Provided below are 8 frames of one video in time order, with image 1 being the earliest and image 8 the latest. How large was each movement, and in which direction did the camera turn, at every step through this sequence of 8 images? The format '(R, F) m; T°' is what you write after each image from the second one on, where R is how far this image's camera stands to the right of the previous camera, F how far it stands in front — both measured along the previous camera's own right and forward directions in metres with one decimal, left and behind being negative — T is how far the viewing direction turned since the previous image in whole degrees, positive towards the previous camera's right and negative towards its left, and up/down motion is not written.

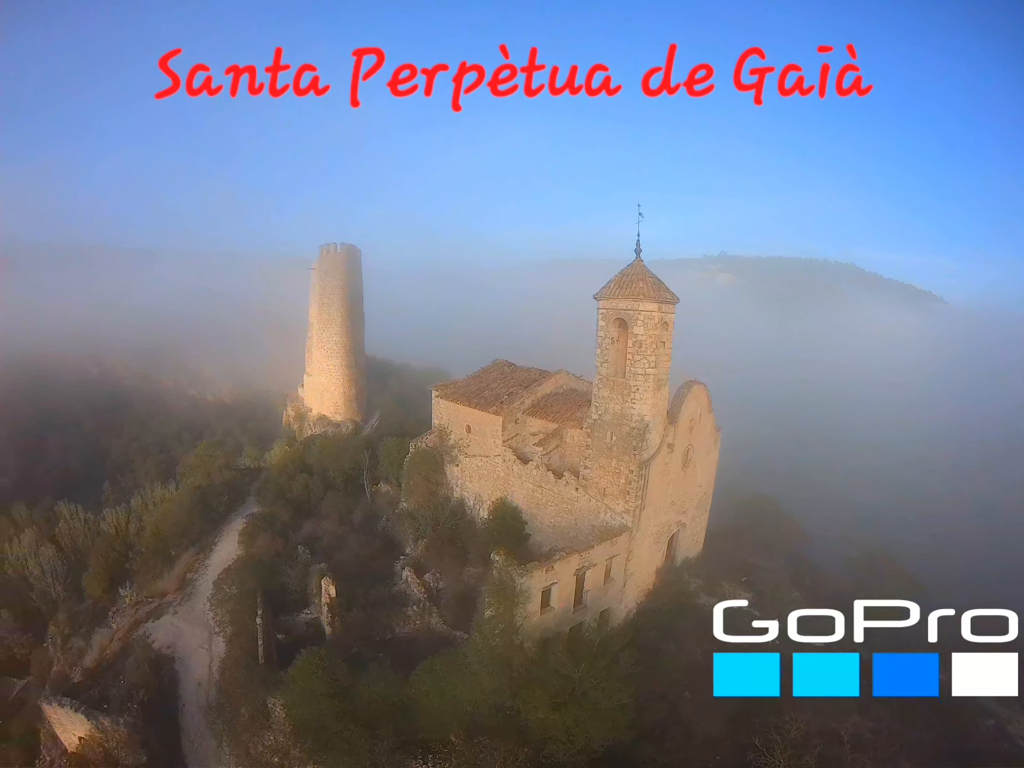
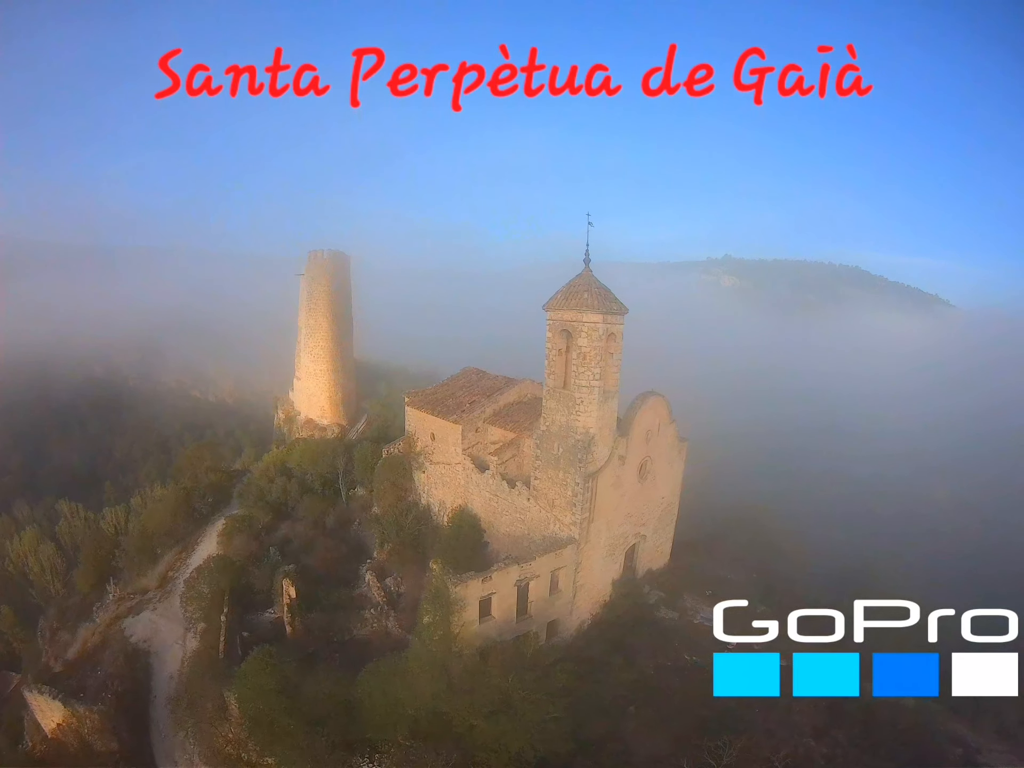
(+1.9, -0.1) m; -3°
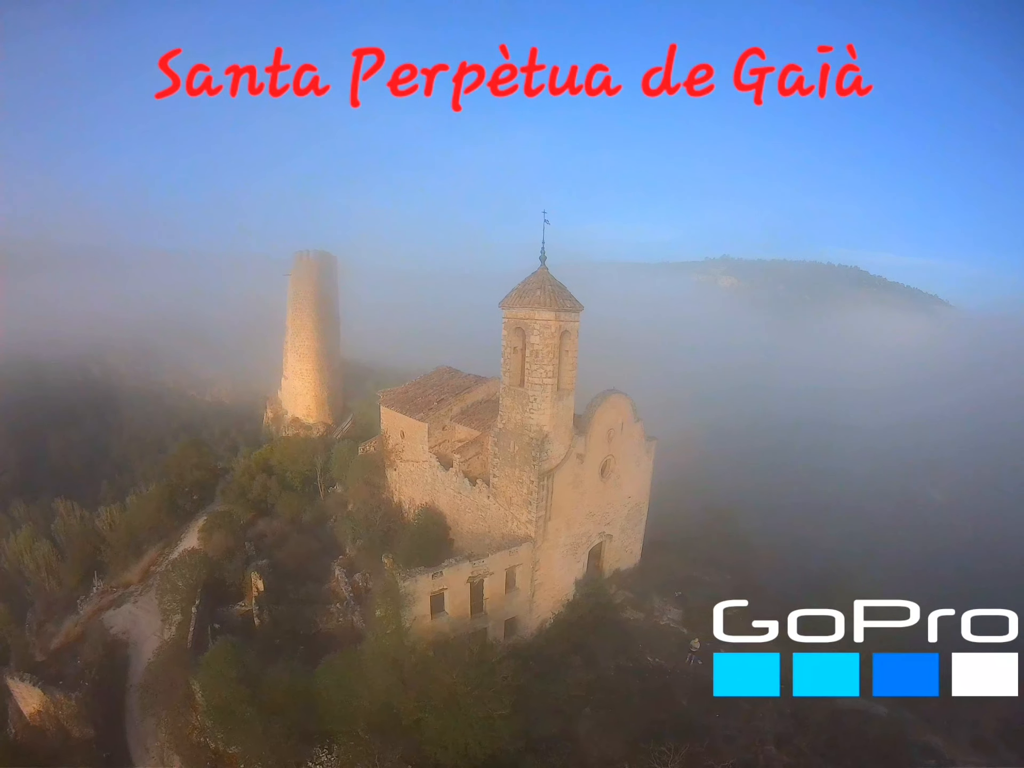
(+1.5, 0.0) m; -2°
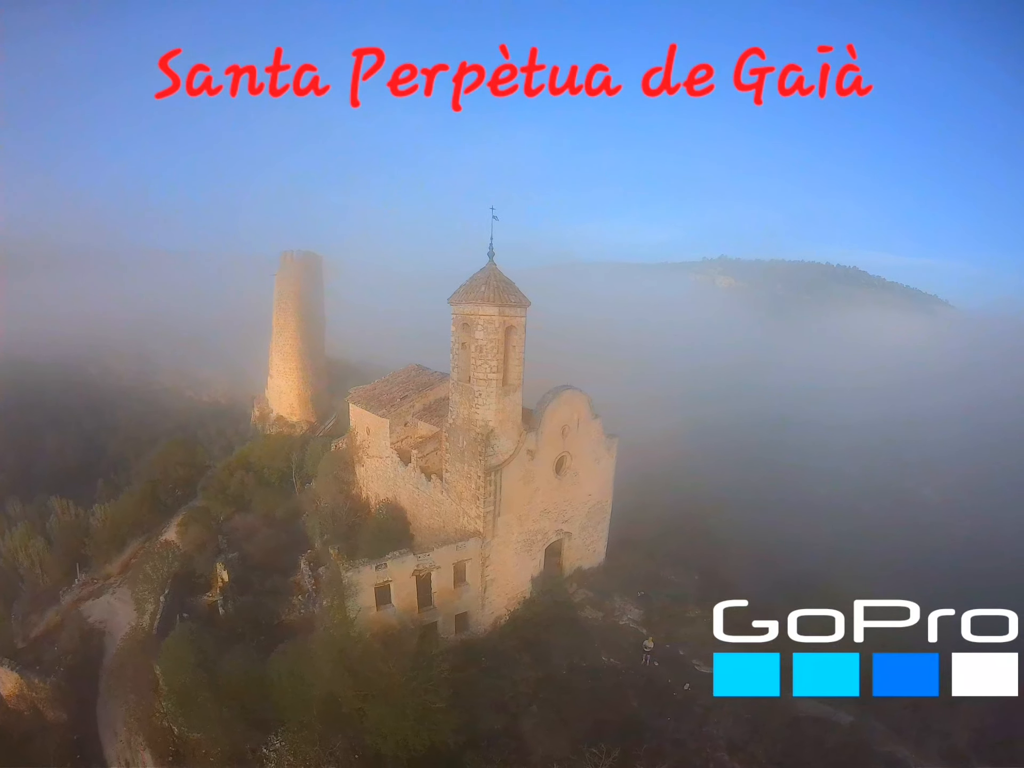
(+1.7, 0.0) m; -2°
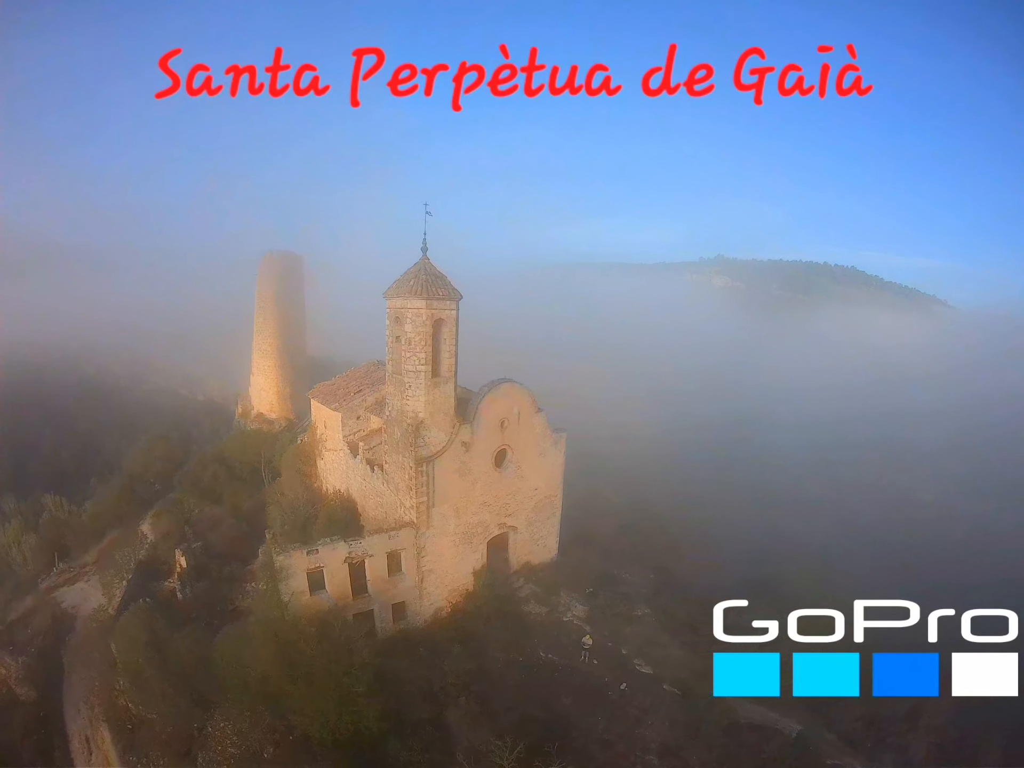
(+2.2, -0.1) m; -3°
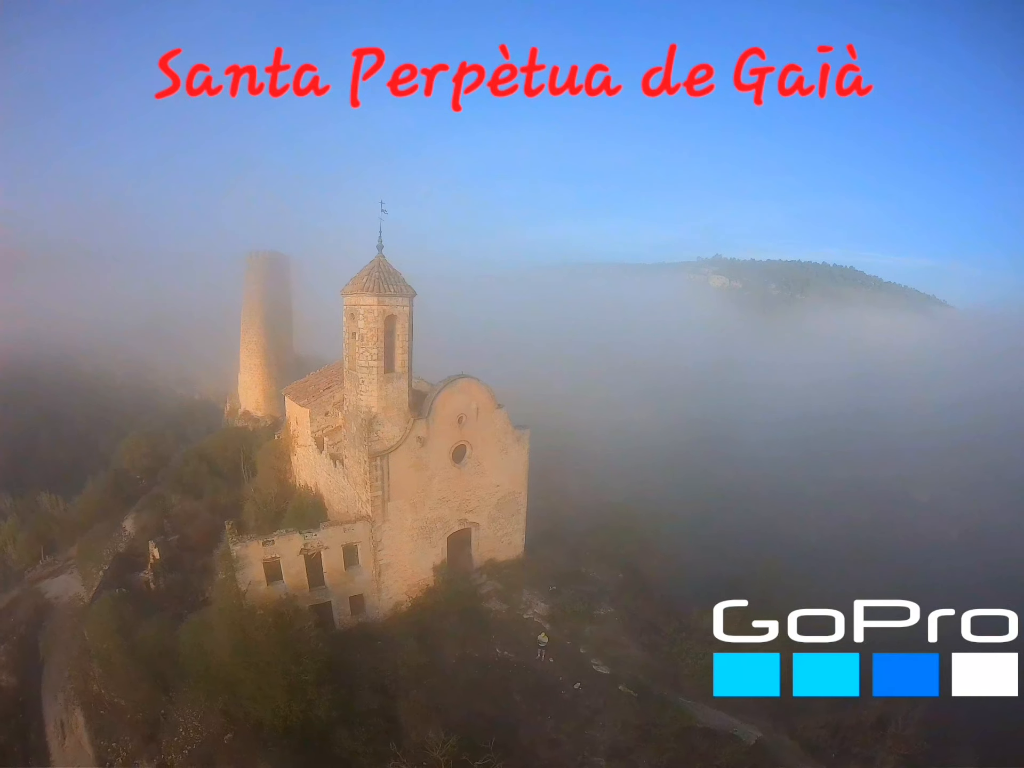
(+1.5, 0.0) m; -2°
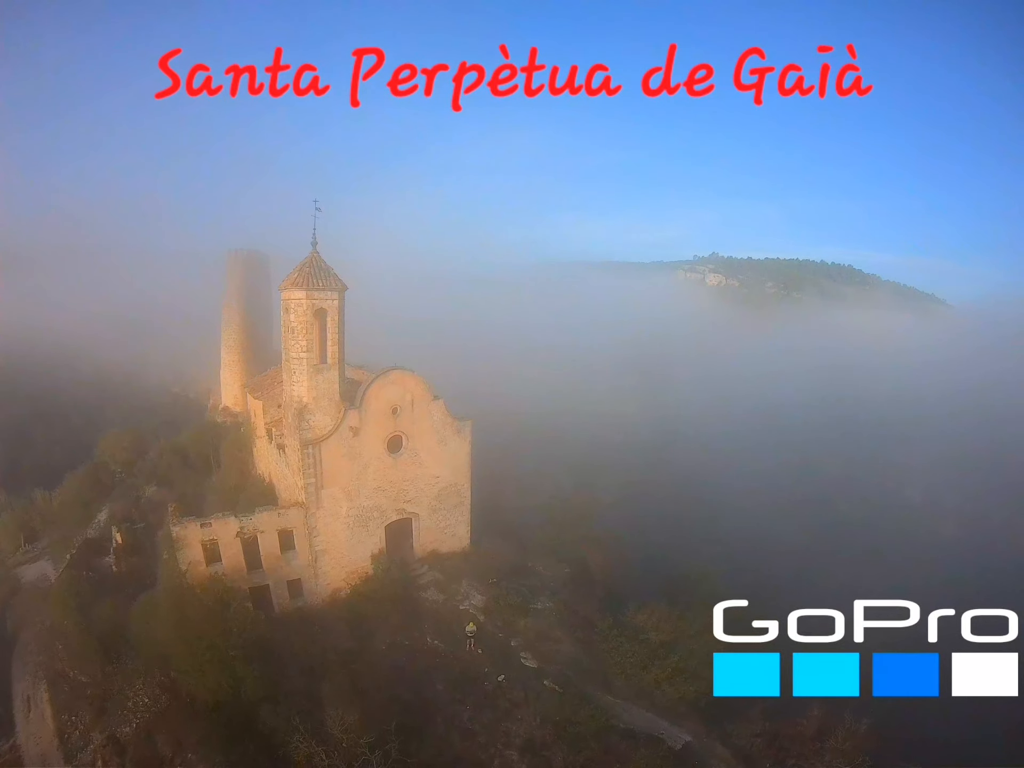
(+2.4, -0.1) m; -3°
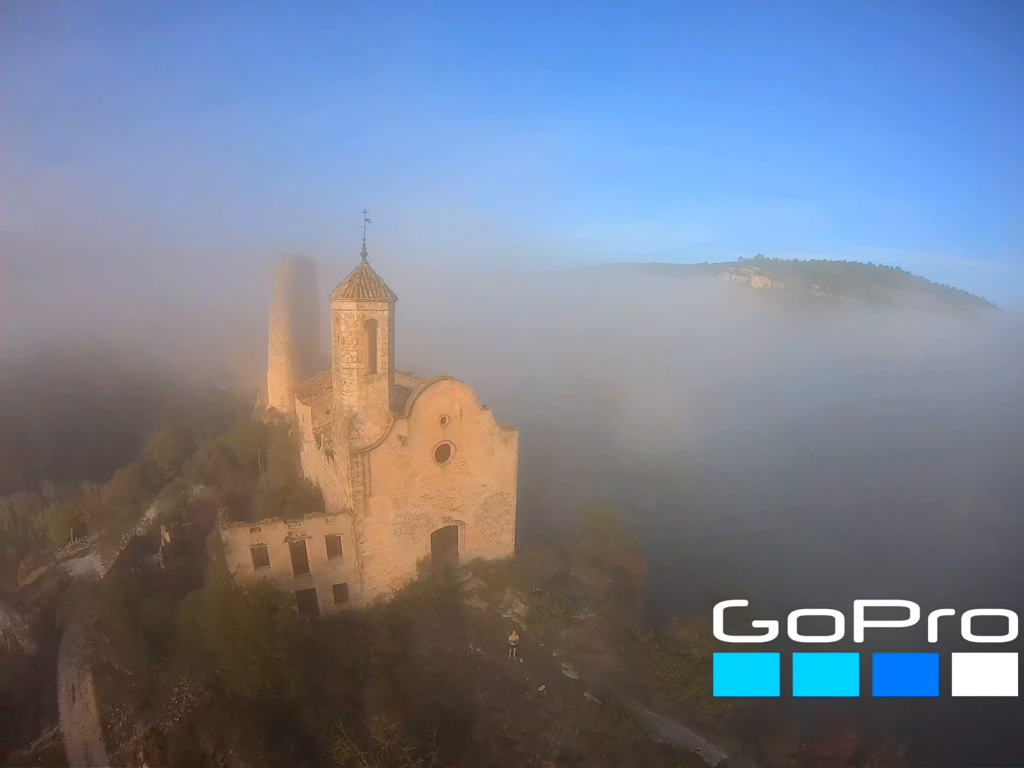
(-0.7, +0.1) m; -2°
